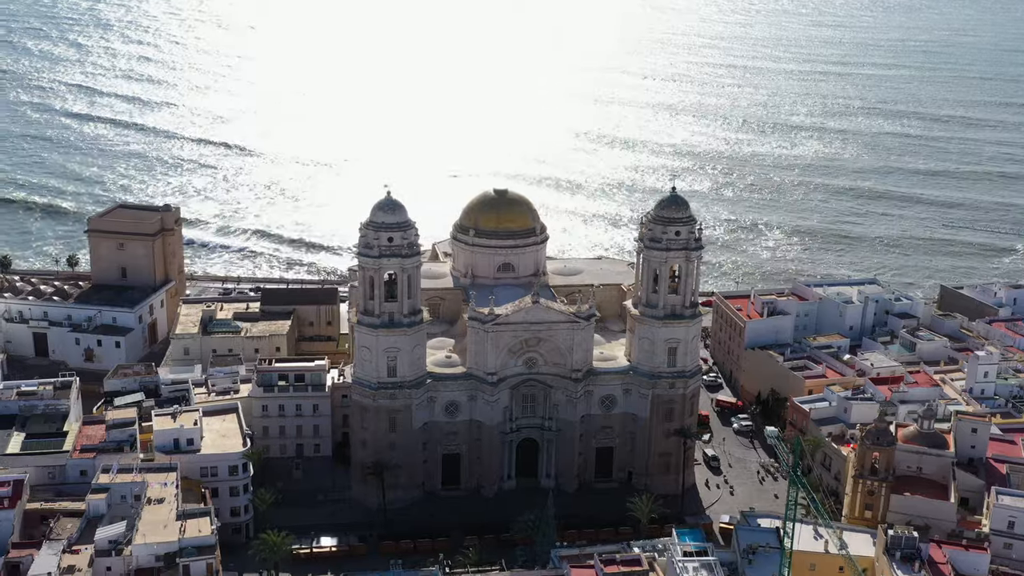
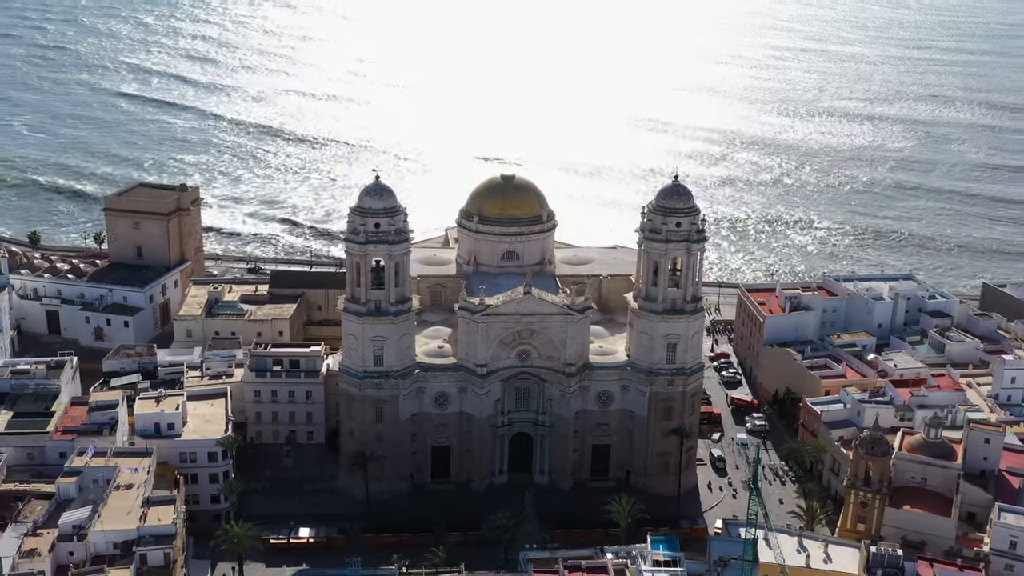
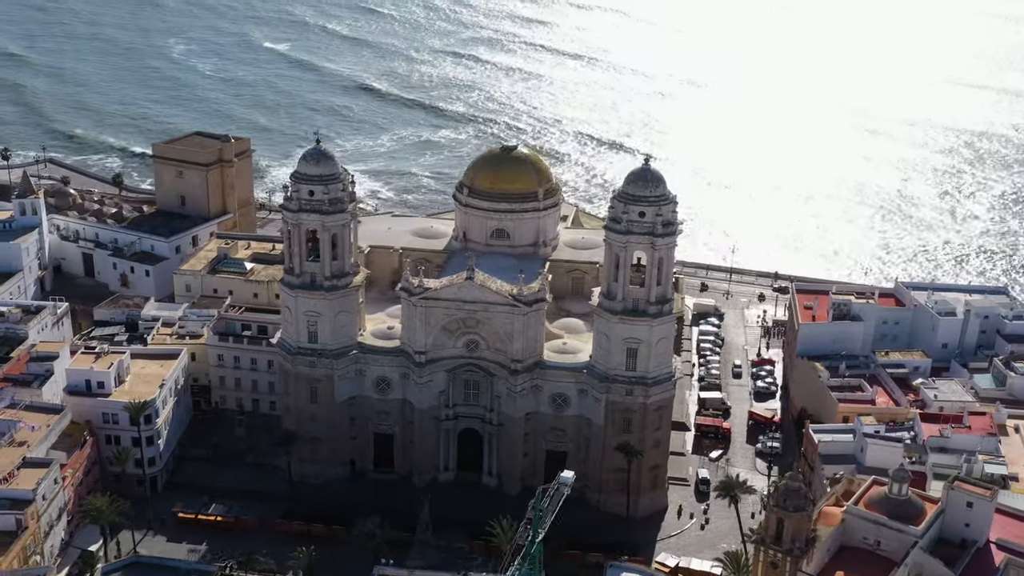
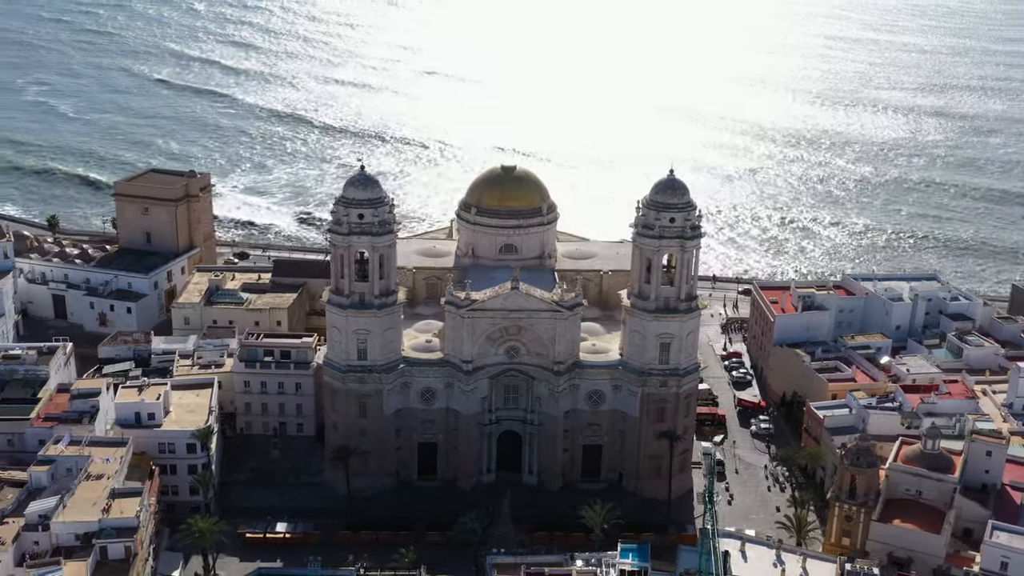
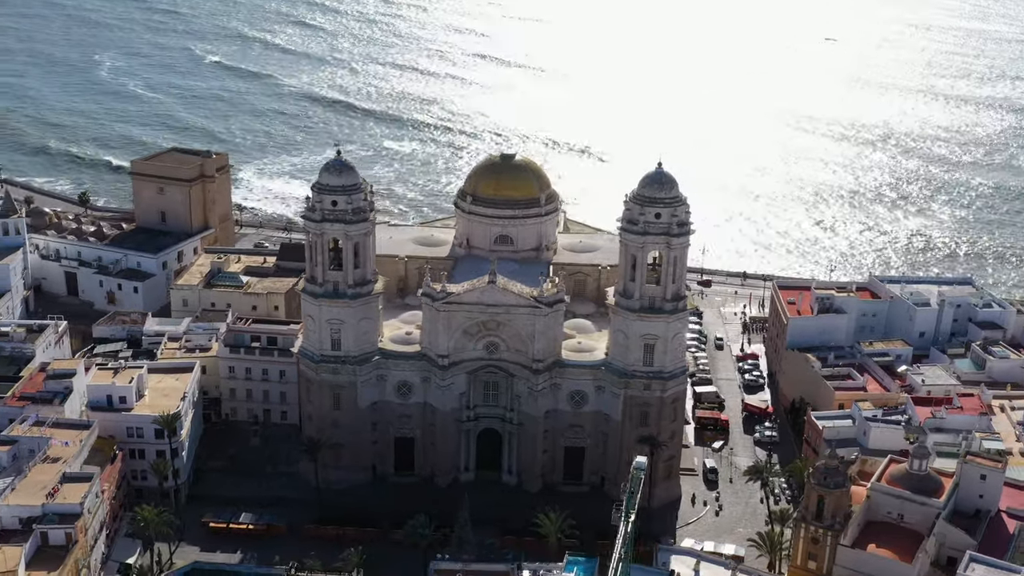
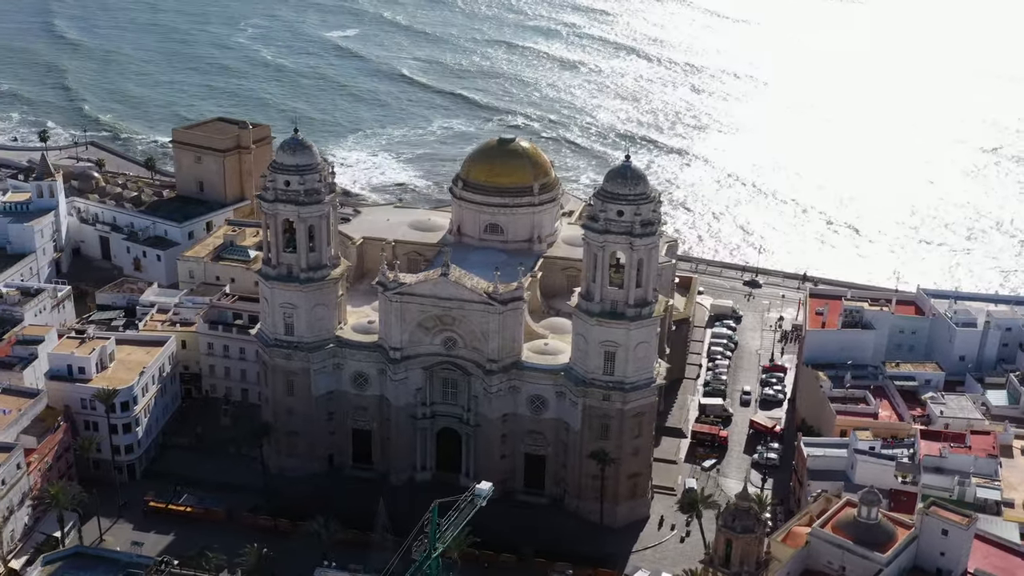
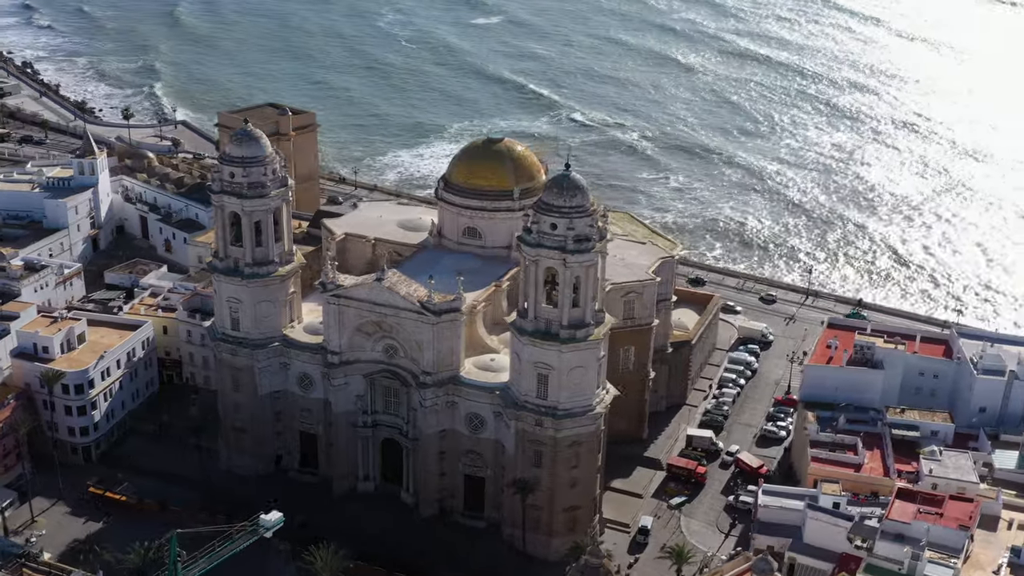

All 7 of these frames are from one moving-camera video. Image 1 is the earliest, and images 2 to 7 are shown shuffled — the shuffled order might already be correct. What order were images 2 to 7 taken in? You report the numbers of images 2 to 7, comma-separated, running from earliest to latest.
2, 4, 5, 3, 6, 7
